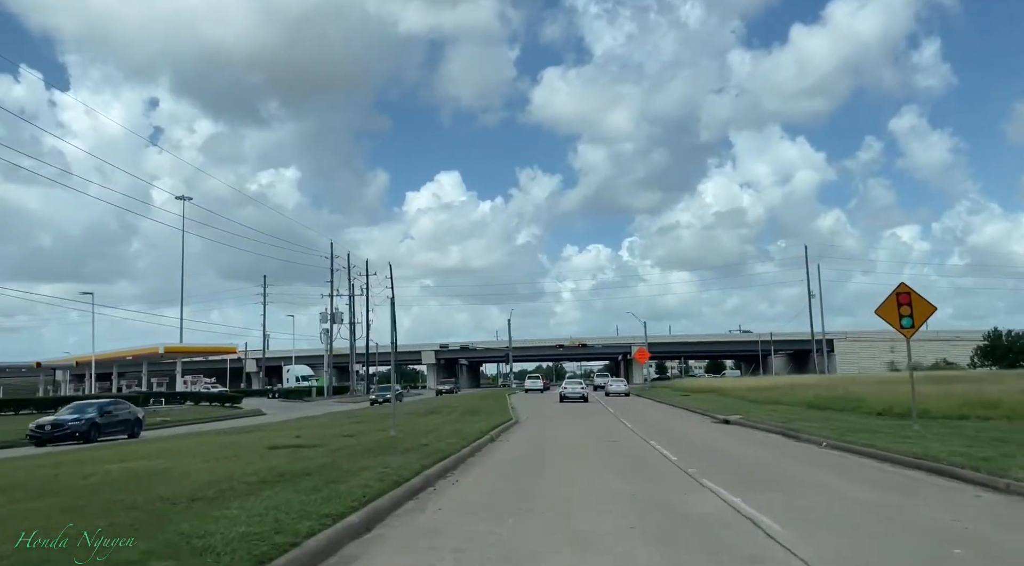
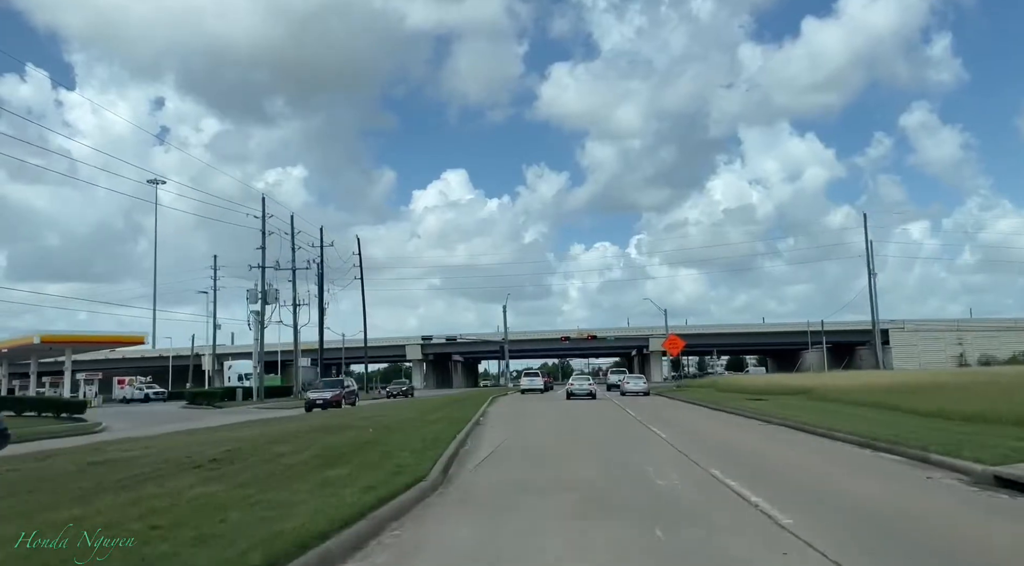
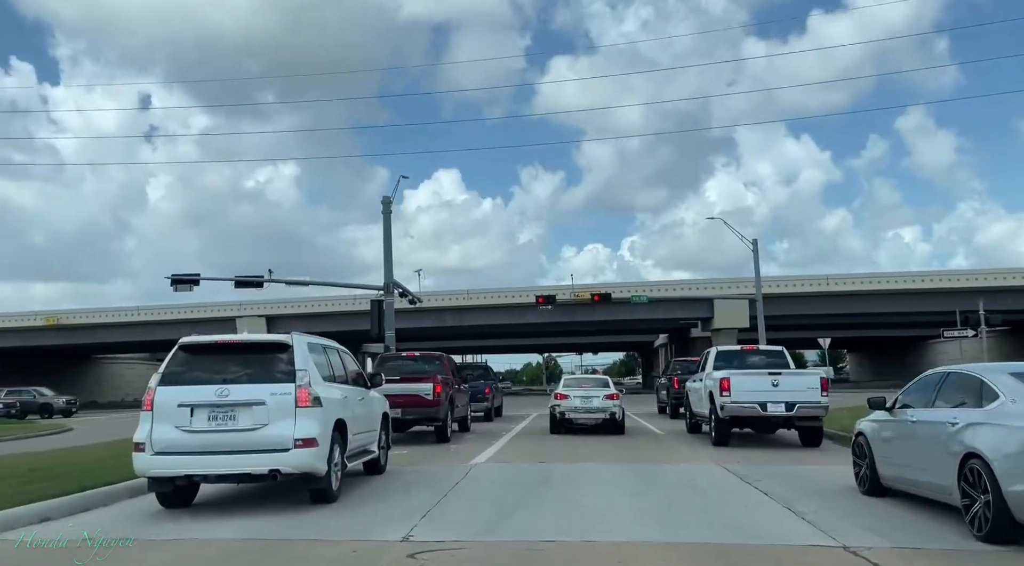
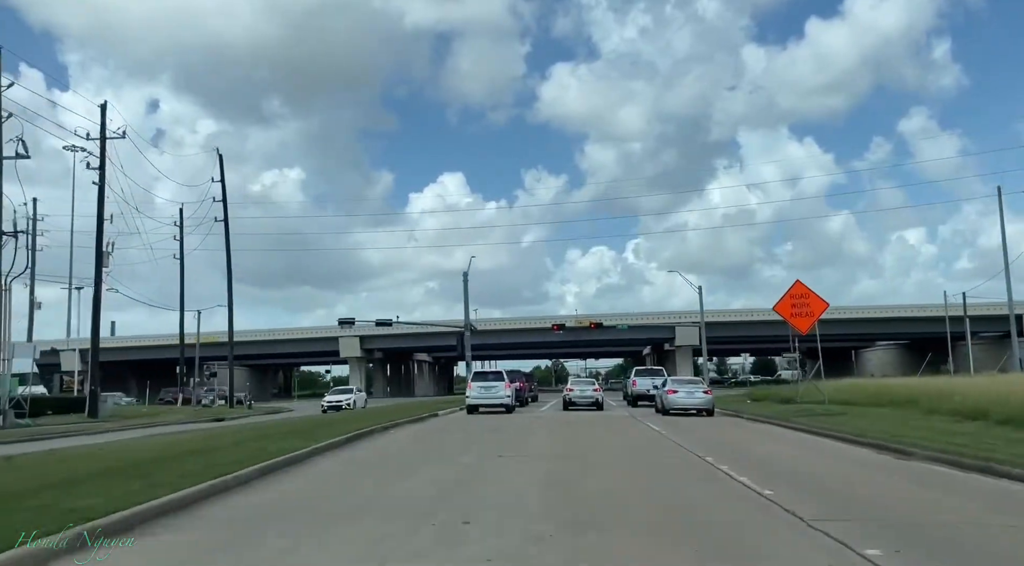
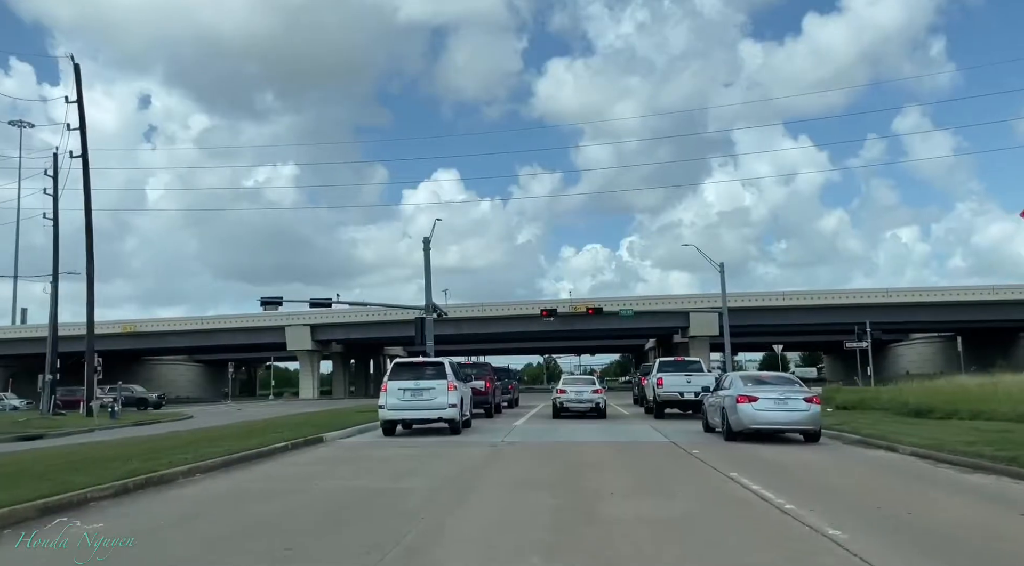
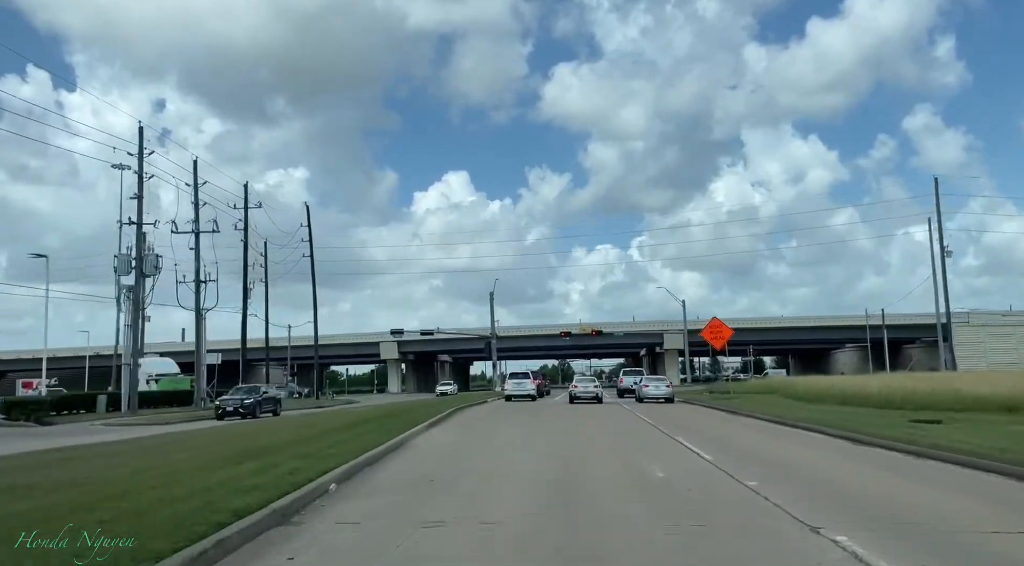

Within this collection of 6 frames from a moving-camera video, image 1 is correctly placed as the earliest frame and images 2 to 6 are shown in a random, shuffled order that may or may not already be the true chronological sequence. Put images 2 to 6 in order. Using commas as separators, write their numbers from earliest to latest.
2, 6, 4, 5, 3
